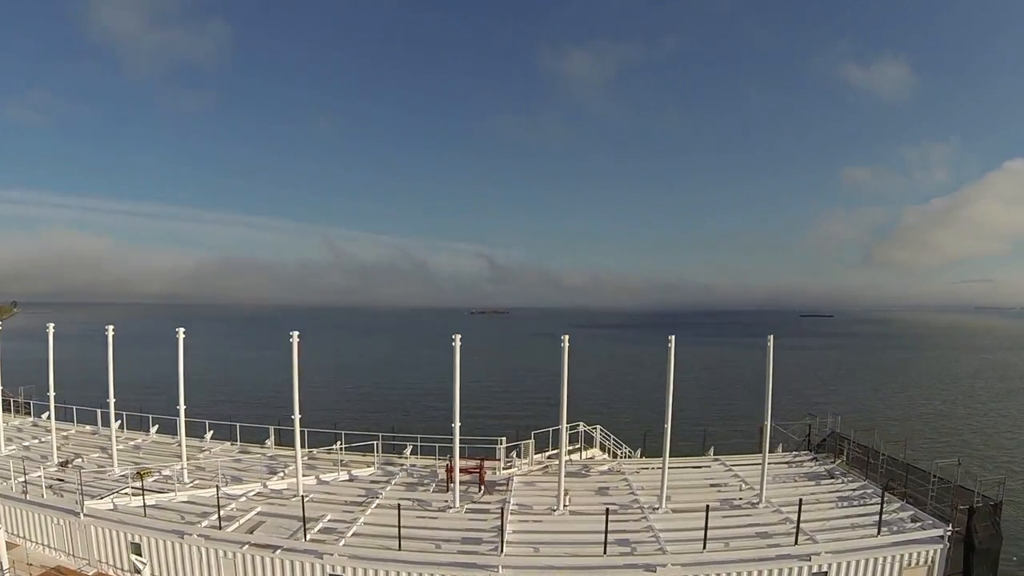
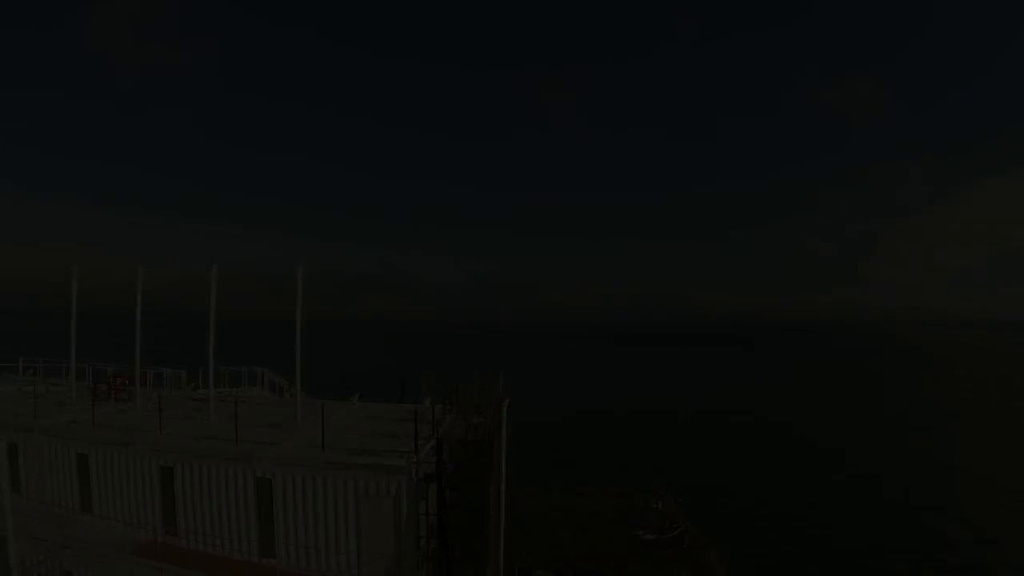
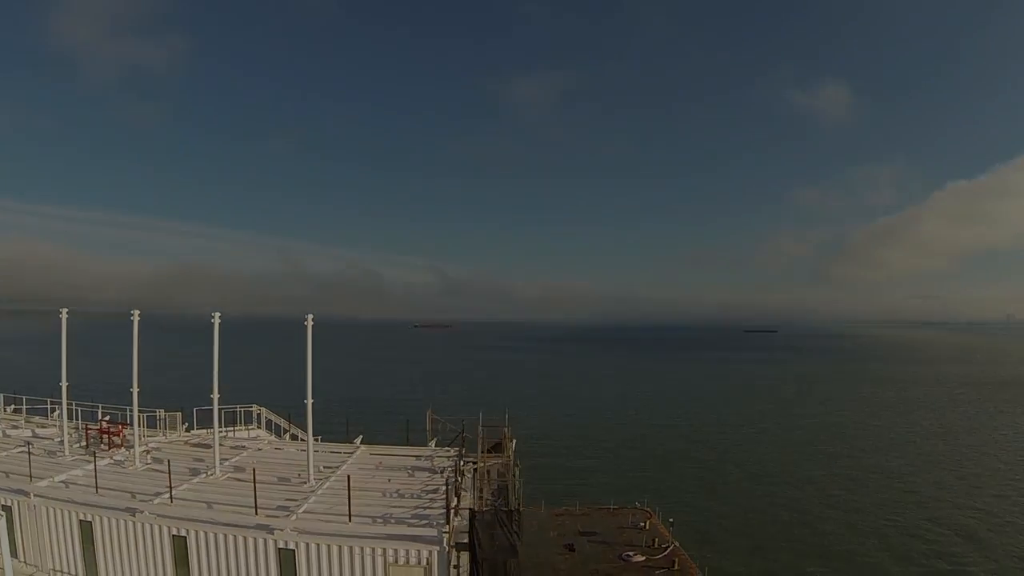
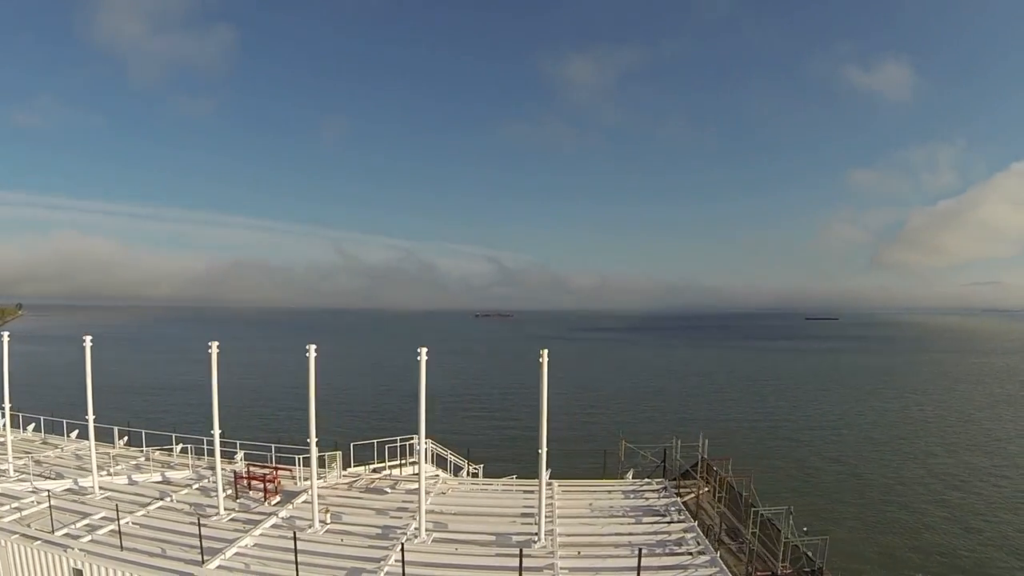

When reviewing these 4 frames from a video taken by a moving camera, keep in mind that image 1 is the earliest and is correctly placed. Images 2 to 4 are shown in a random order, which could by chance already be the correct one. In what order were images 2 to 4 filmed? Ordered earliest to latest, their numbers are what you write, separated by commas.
4, 3, 2
